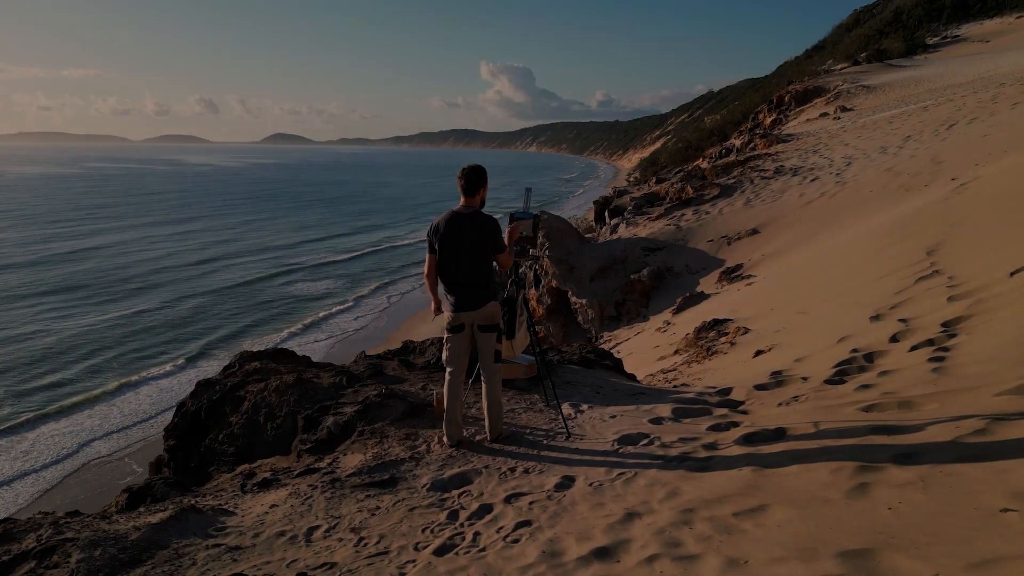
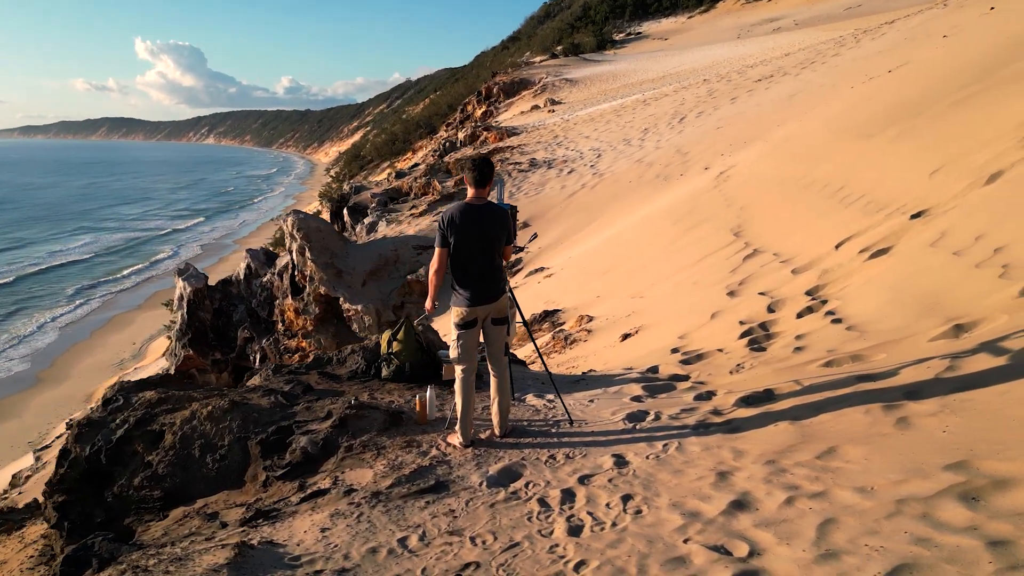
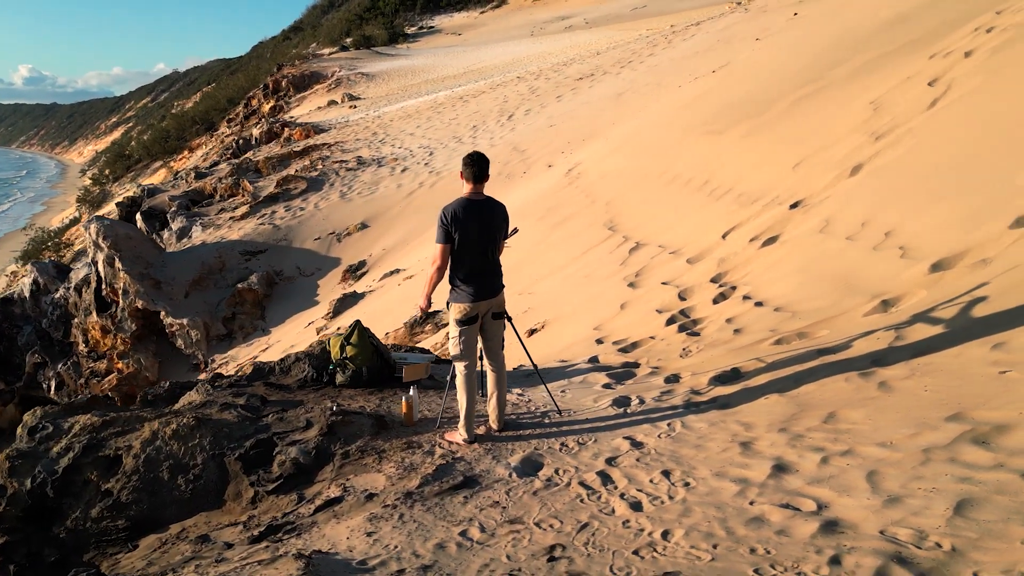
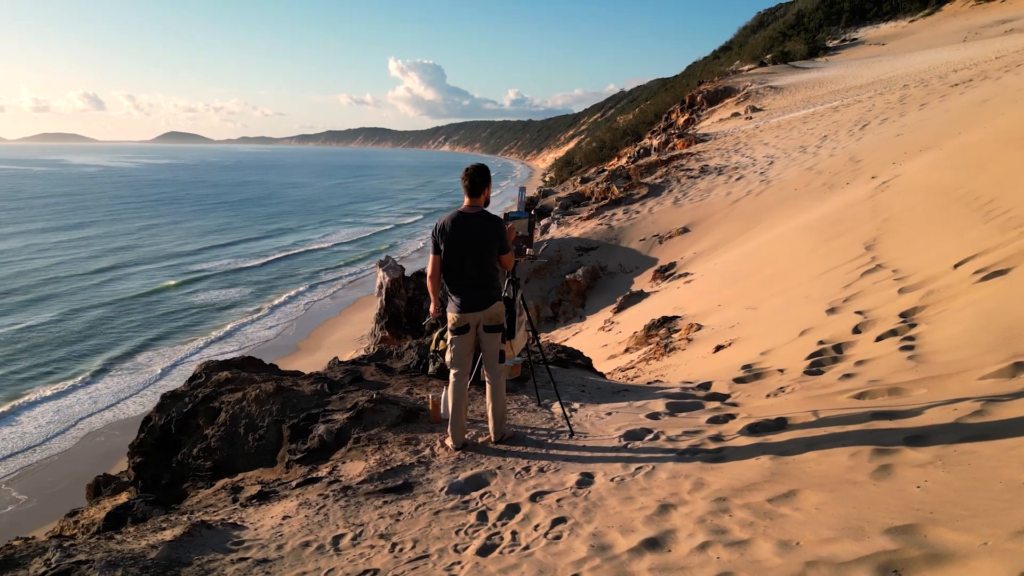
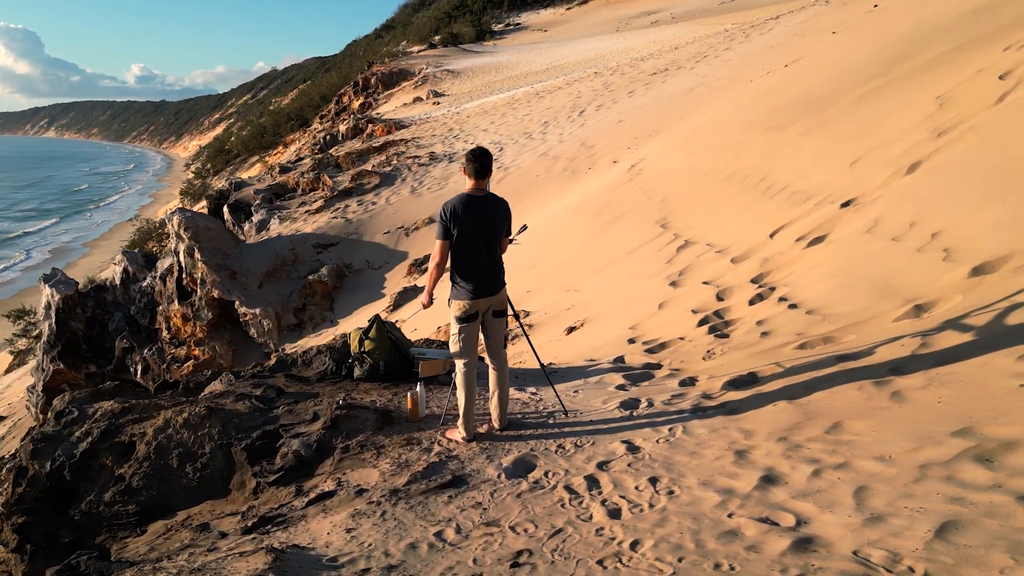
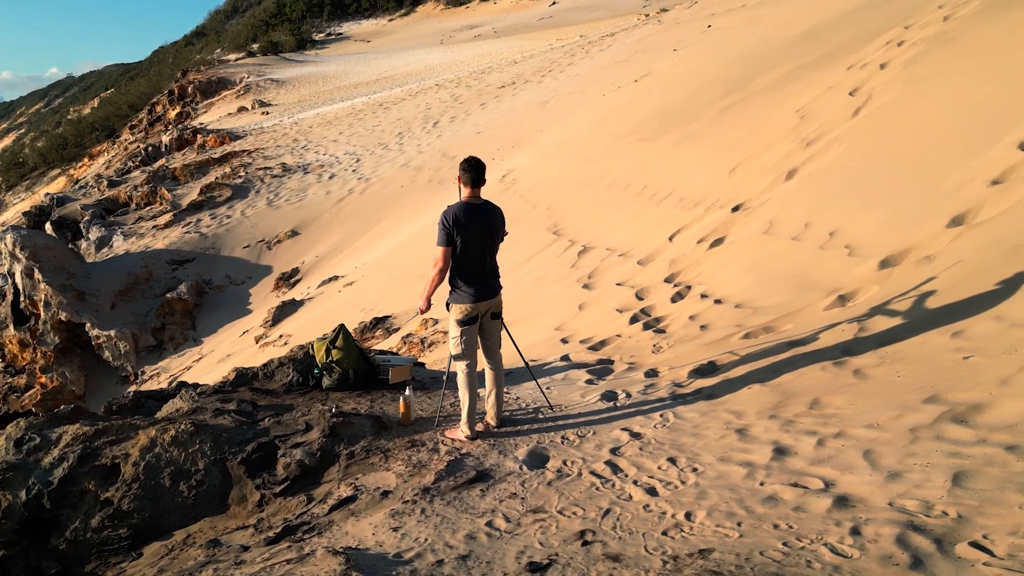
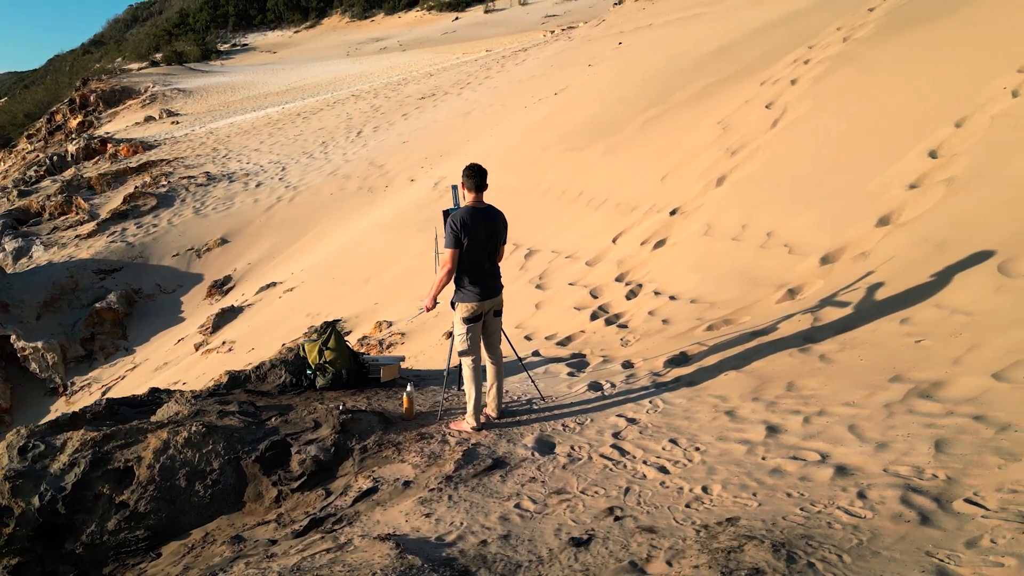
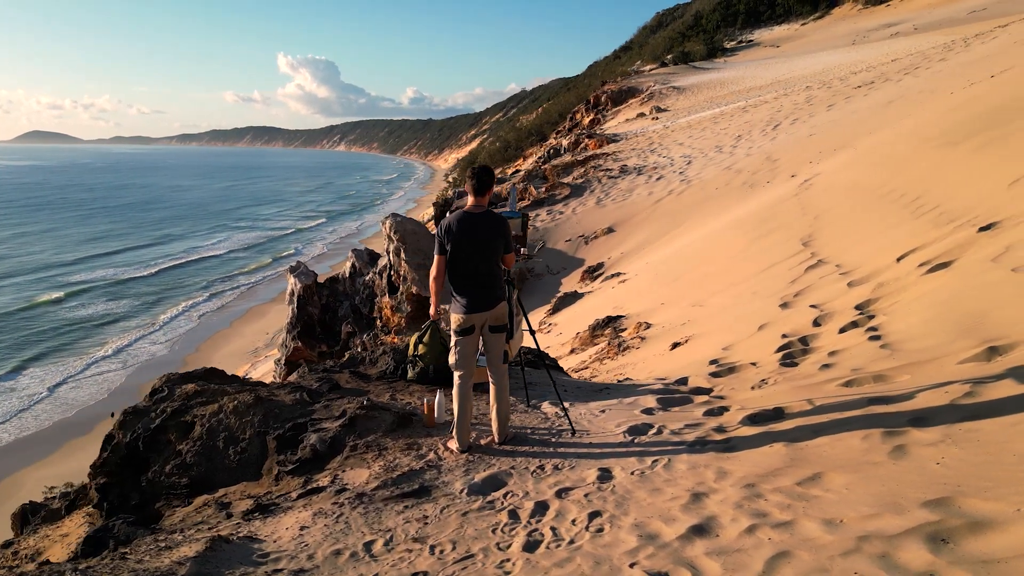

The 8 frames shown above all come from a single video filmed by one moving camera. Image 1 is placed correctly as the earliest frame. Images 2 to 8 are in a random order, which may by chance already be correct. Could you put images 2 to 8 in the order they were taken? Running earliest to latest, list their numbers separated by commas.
4, 8, 2, 5, 3, 6, 7
